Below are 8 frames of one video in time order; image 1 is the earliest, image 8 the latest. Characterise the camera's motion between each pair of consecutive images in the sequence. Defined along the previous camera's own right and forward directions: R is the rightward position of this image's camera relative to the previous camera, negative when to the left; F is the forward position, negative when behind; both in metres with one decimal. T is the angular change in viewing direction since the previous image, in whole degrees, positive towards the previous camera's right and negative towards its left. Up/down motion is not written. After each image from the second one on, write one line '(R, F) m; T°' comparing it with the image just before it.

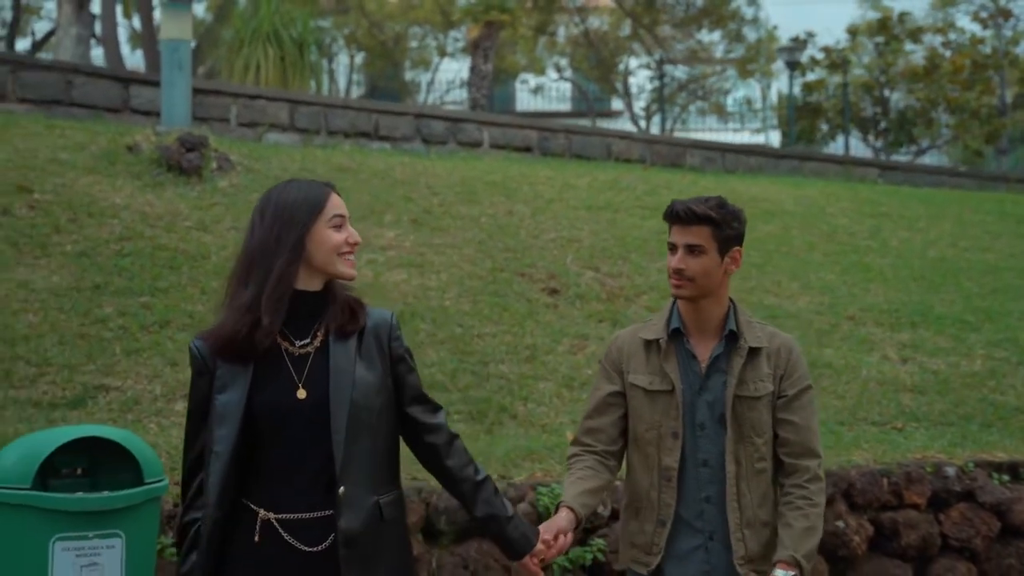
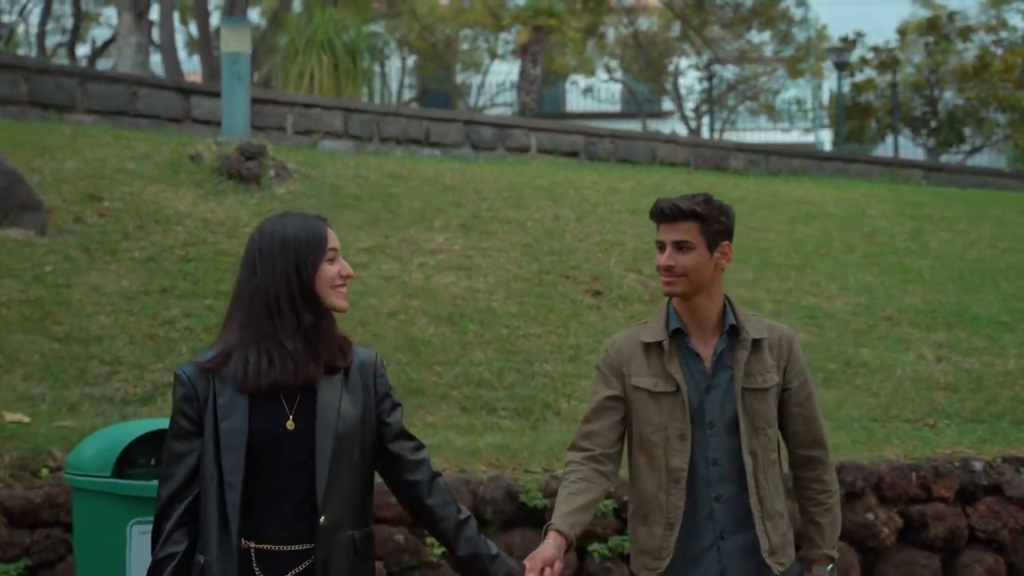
(0.0, -0.3) m; -2°
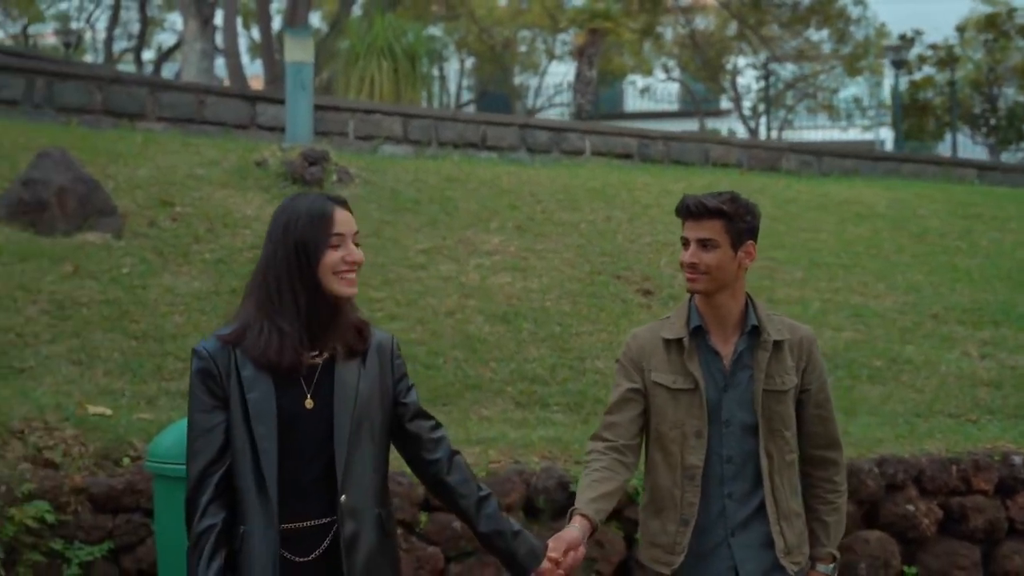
(0.0, -0.3) m; -3°
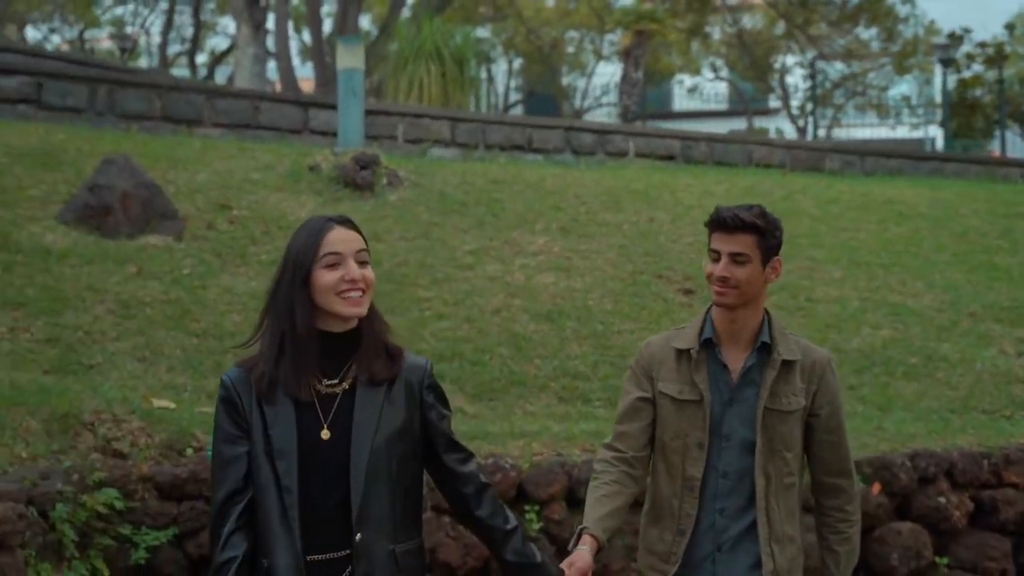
(0.0, -0.3) m; -2°
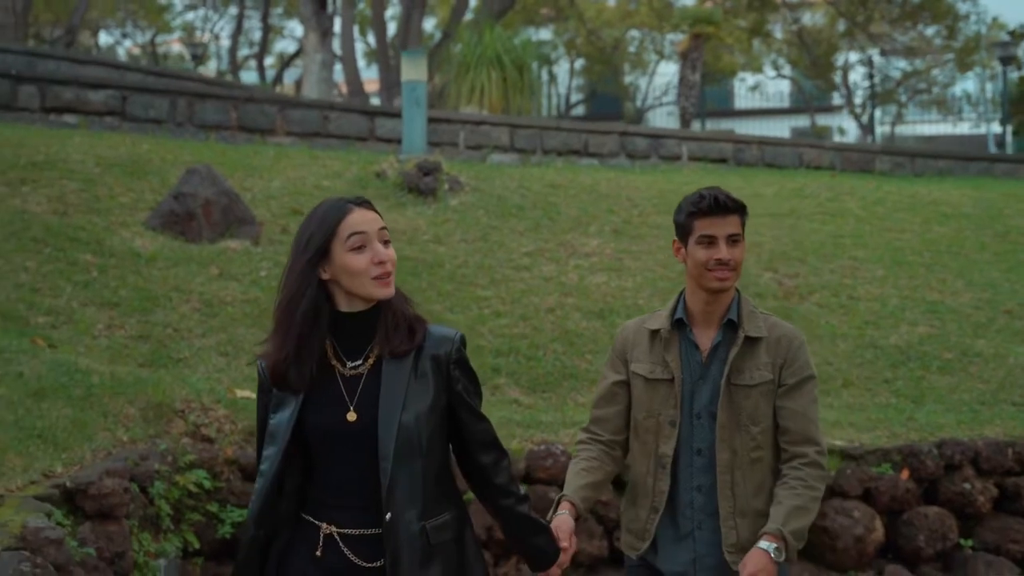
(+0.1, -0.6) m; -3°
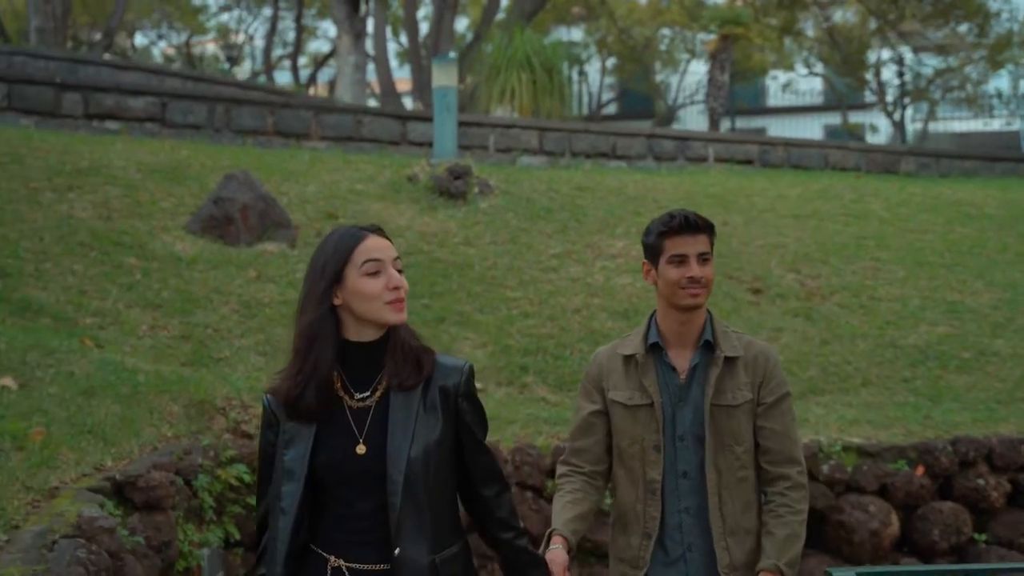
(0.0, -0.3) m; -1°
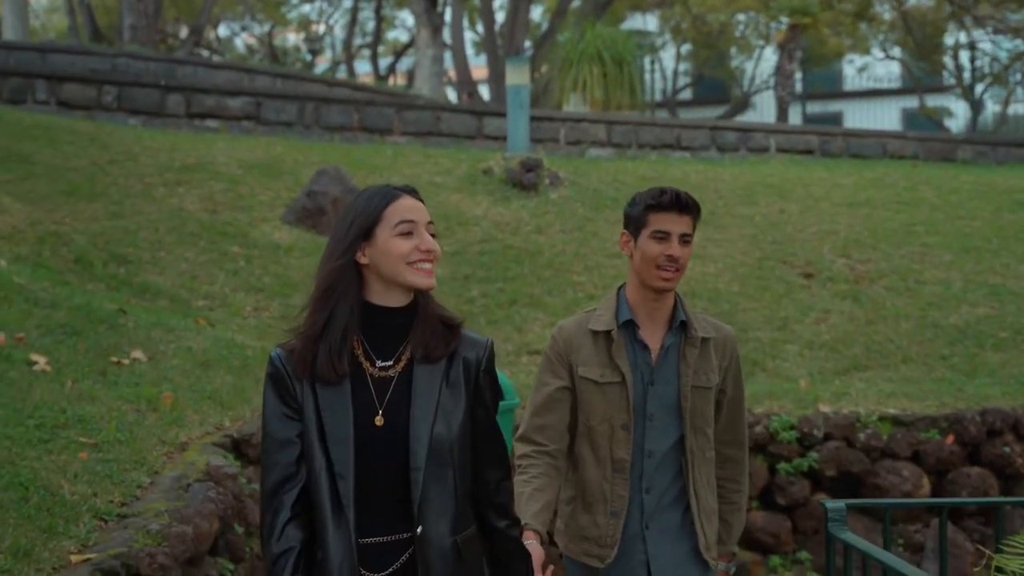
(+0.1, -0.8) m; -3°
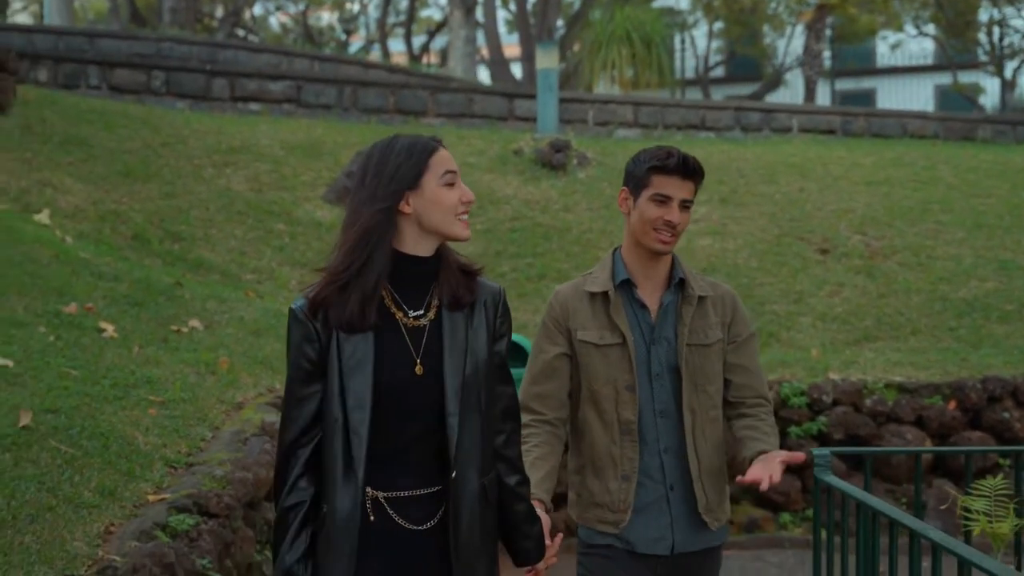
(0.0, -0.6) m; -1°
